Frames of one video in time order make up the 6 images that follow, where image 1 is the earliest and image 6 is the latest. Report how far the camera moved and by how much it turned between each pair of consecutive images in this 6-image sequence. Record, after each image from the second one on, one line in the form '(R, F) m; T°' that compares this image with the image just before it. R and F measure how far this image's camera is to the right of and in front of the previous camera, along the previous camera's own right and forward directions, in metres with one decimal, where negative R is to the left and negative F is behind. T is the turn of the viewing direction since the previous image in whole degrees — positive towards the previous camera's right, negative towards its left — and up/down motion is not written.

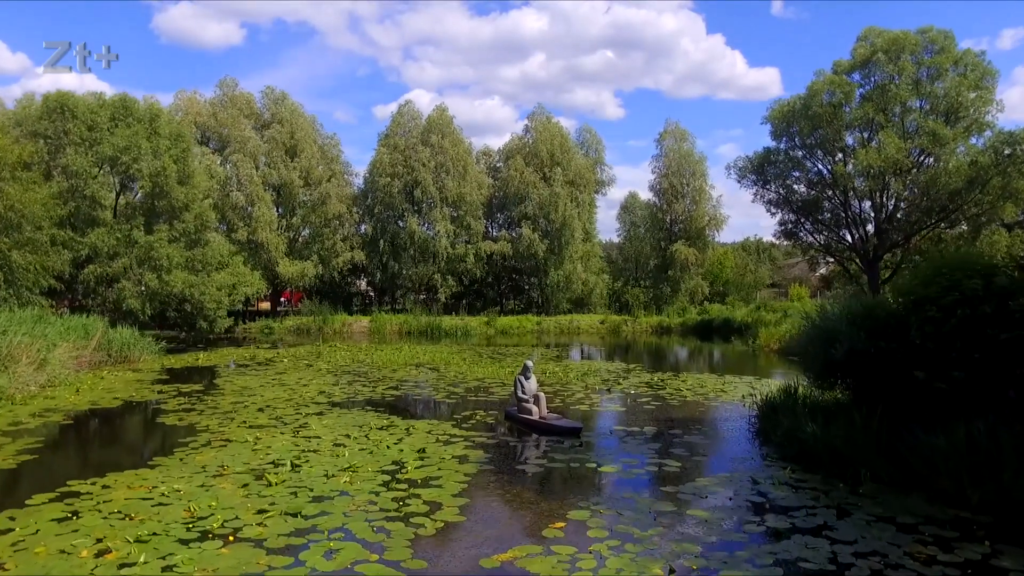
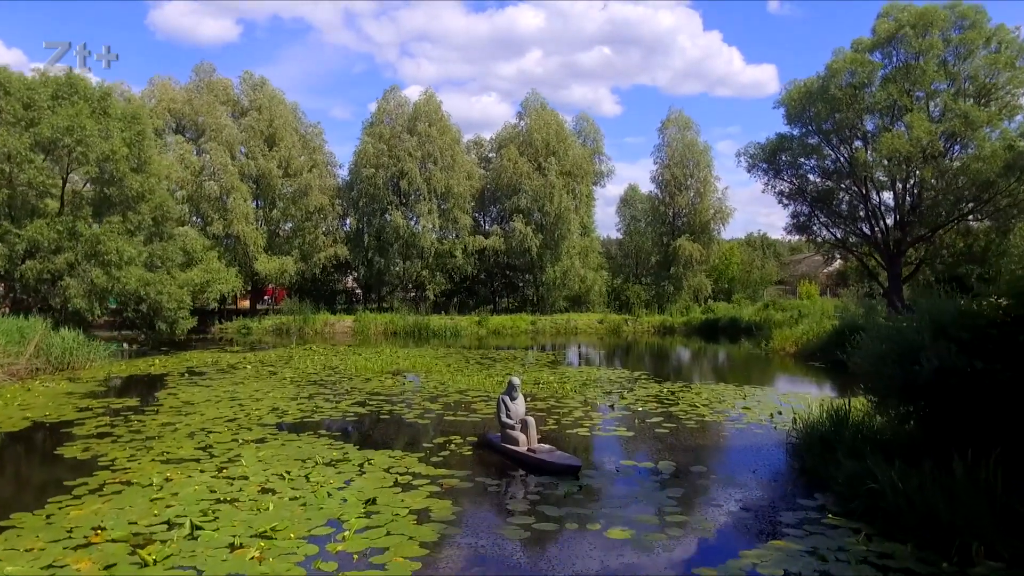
(+0.1, +1.8) m; 0°
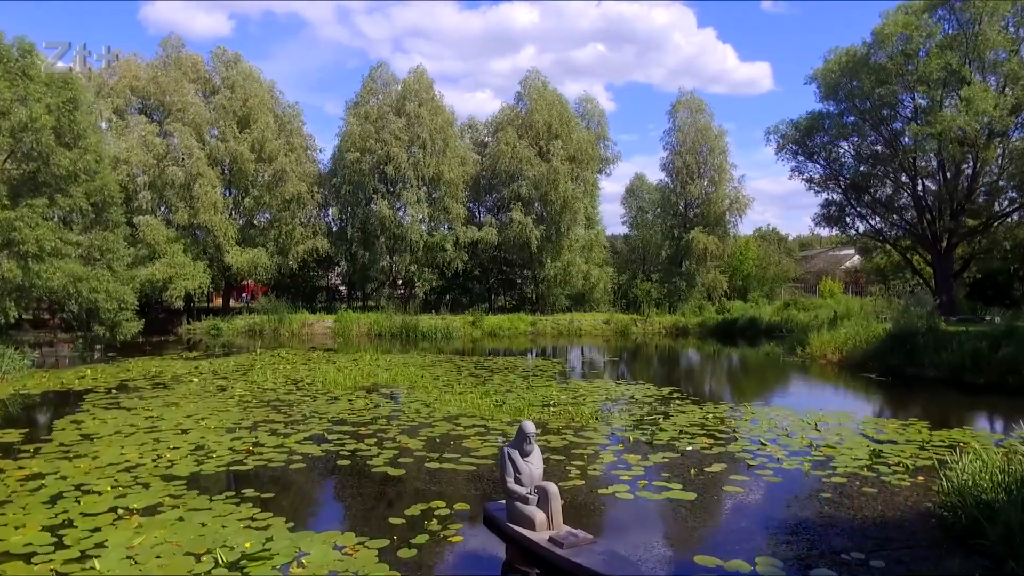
(-0.1, +2.6) m; 0°
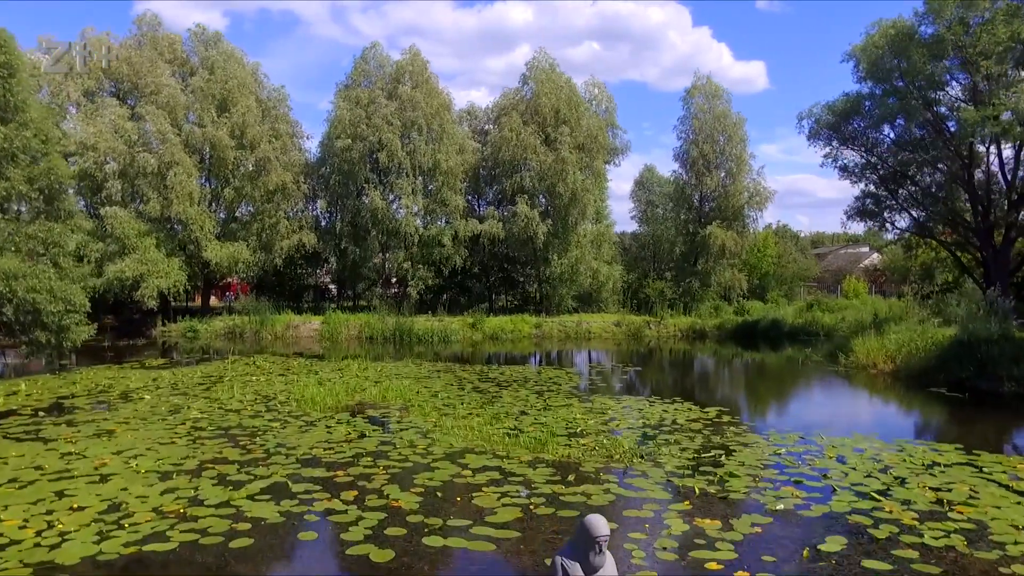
(-0.2, +2.0) m; 0°
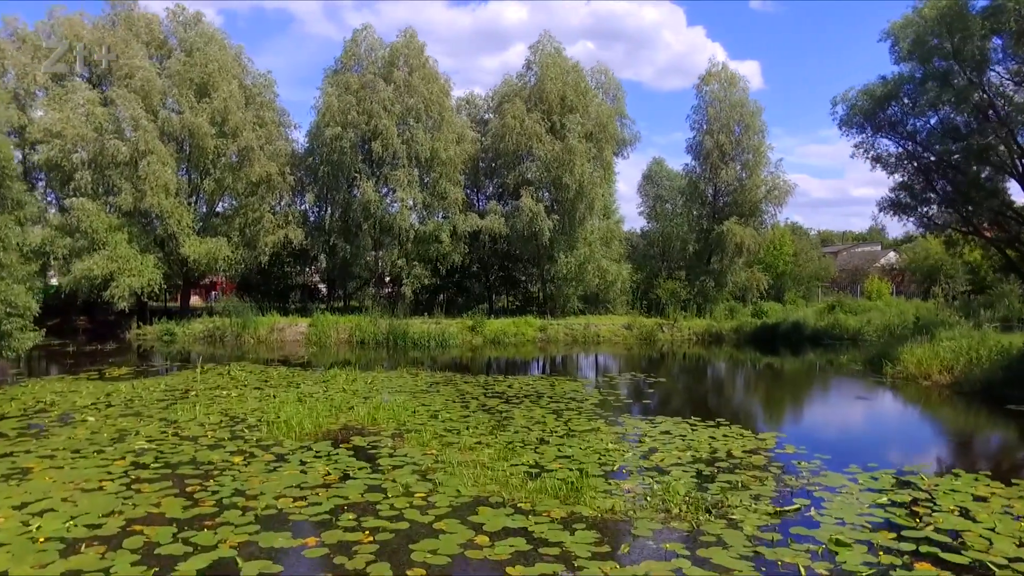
(-0.2, +1.7) m; 0°
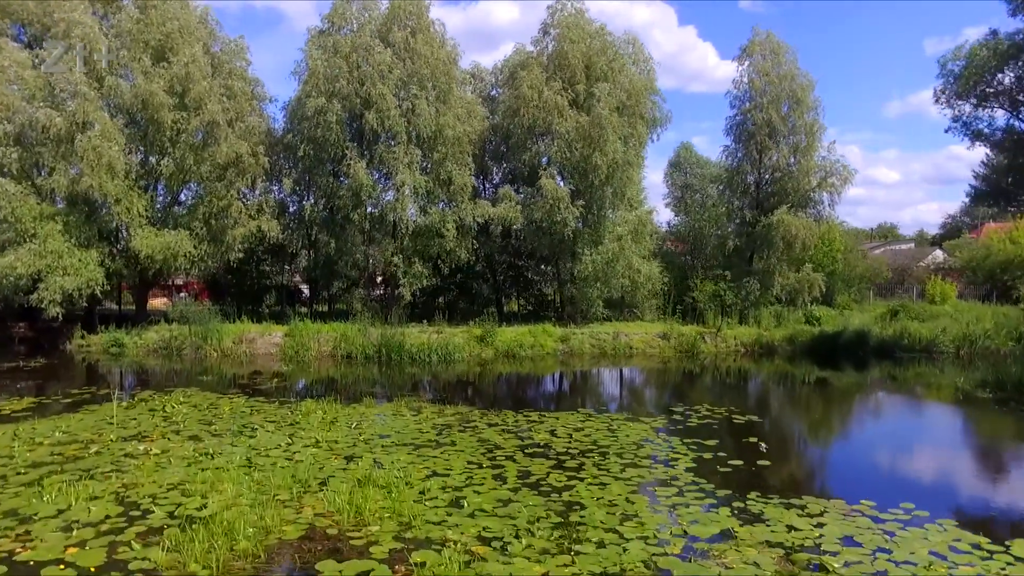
(-0.5, +3.5) m; +1°
